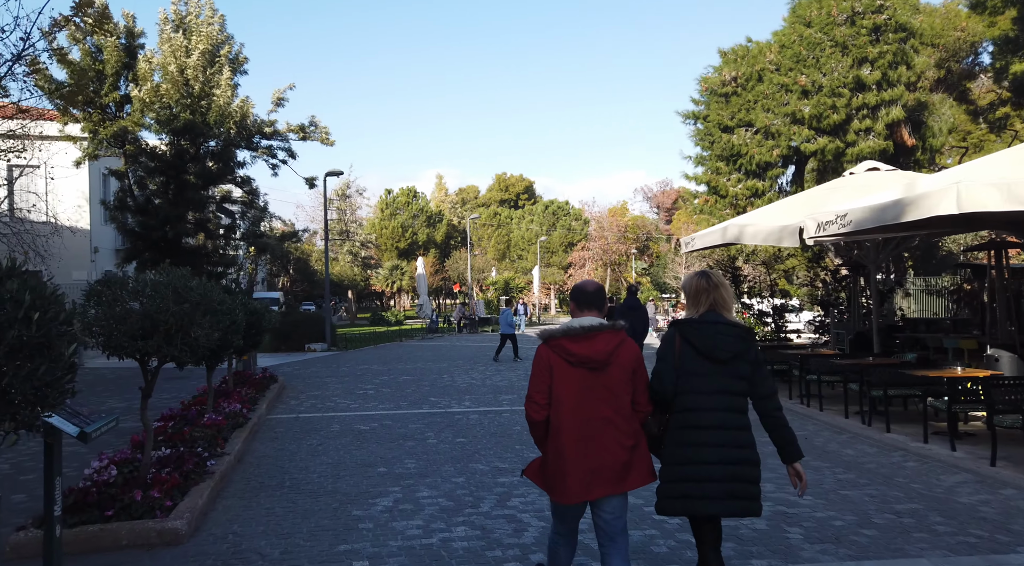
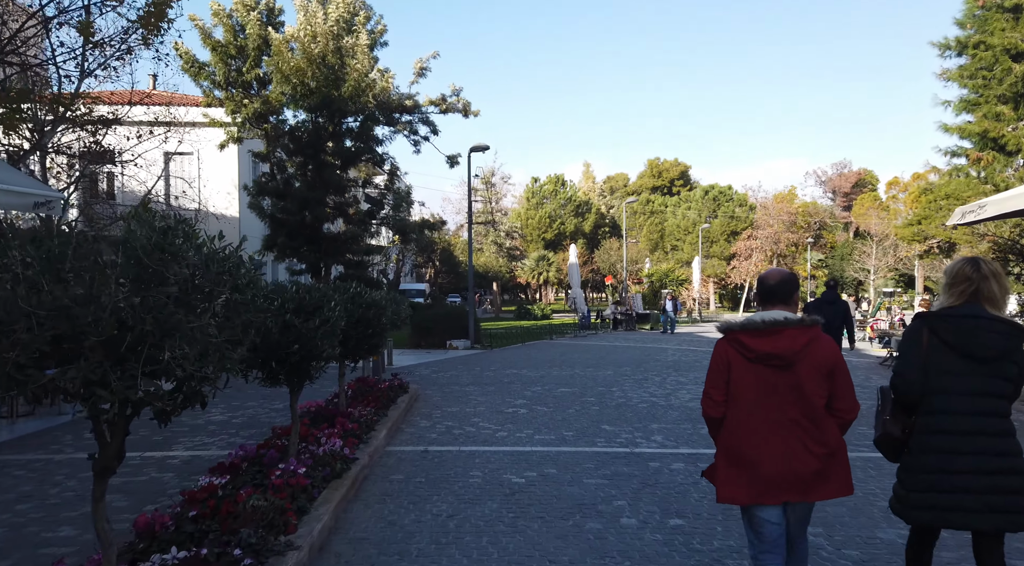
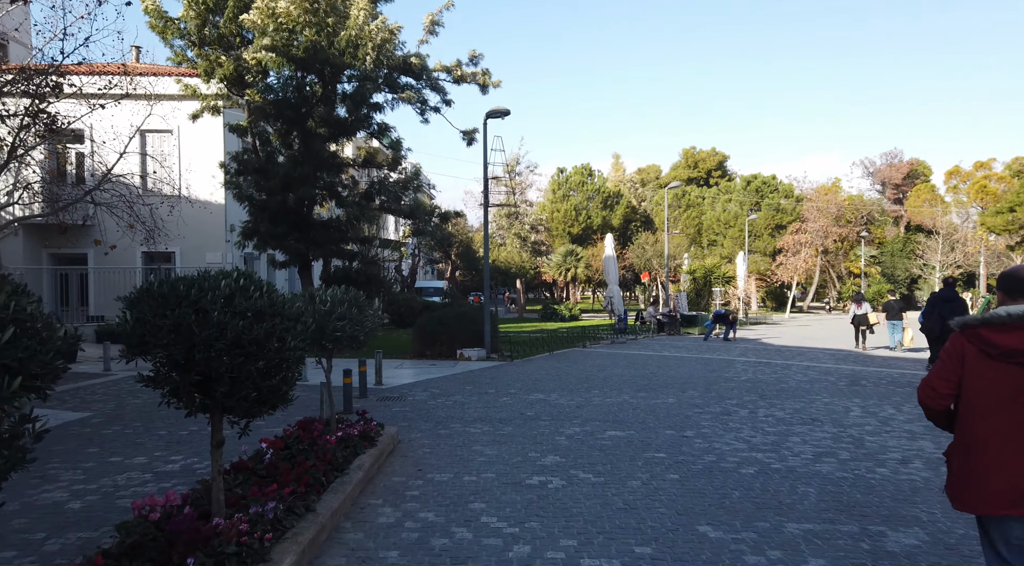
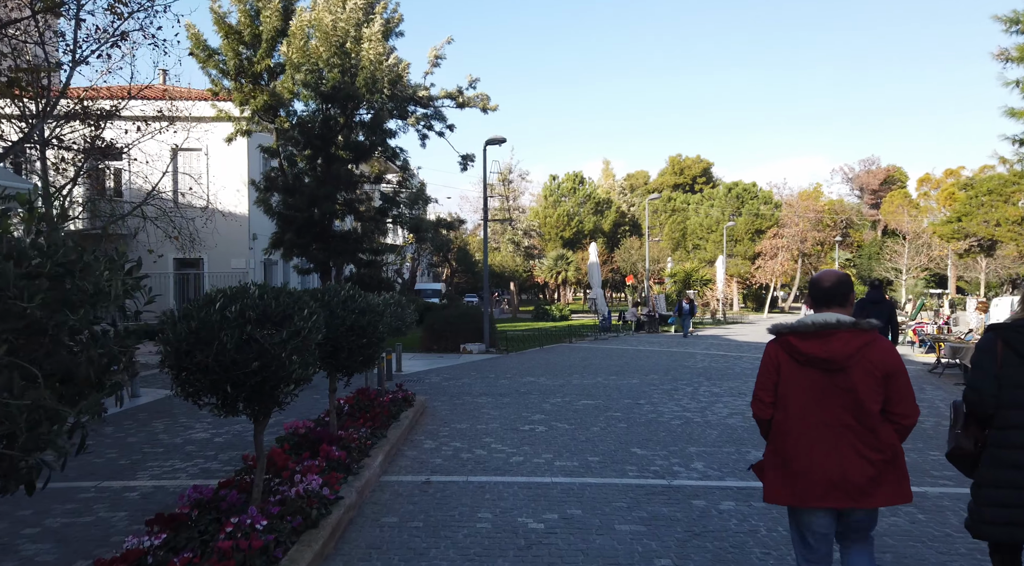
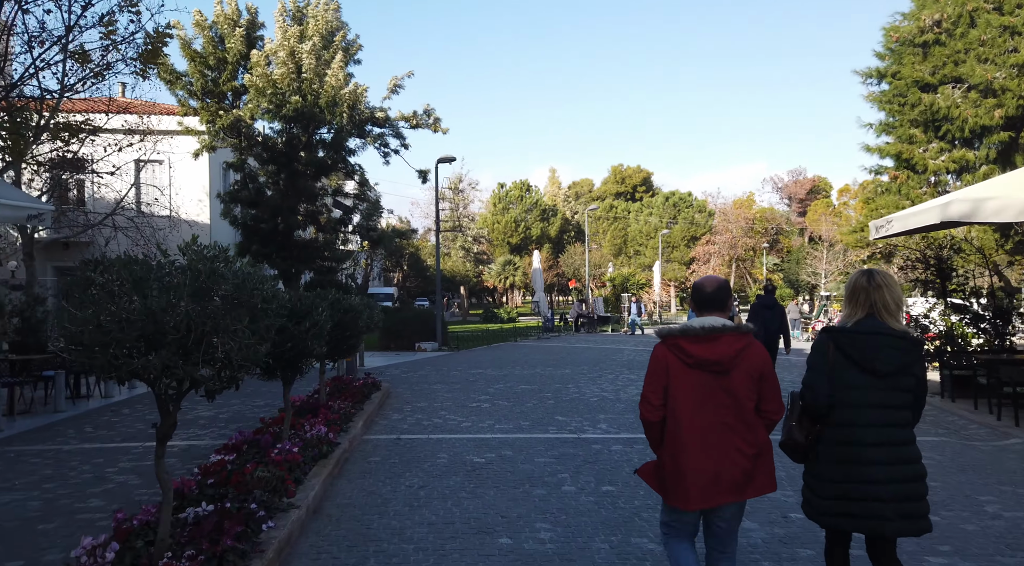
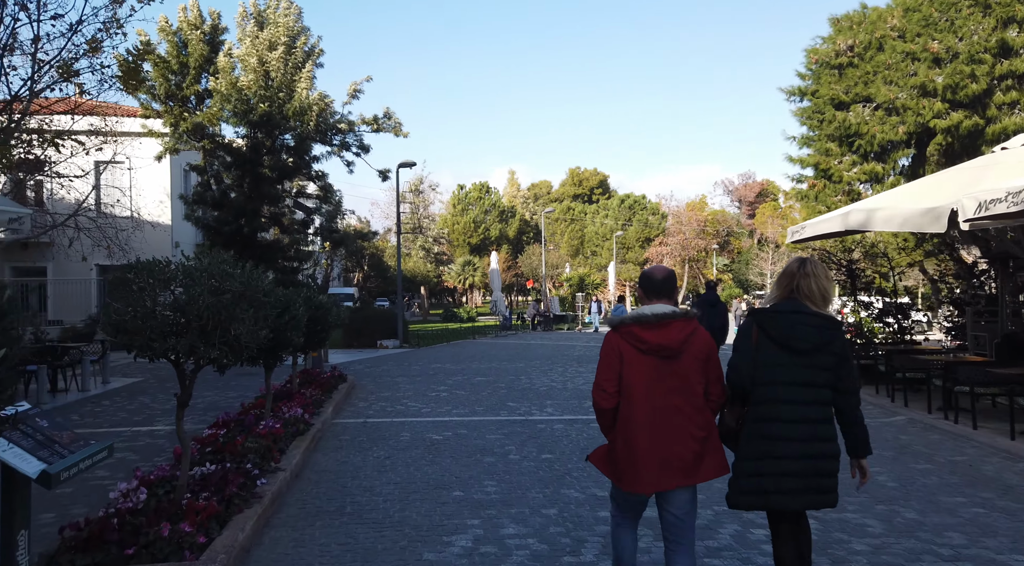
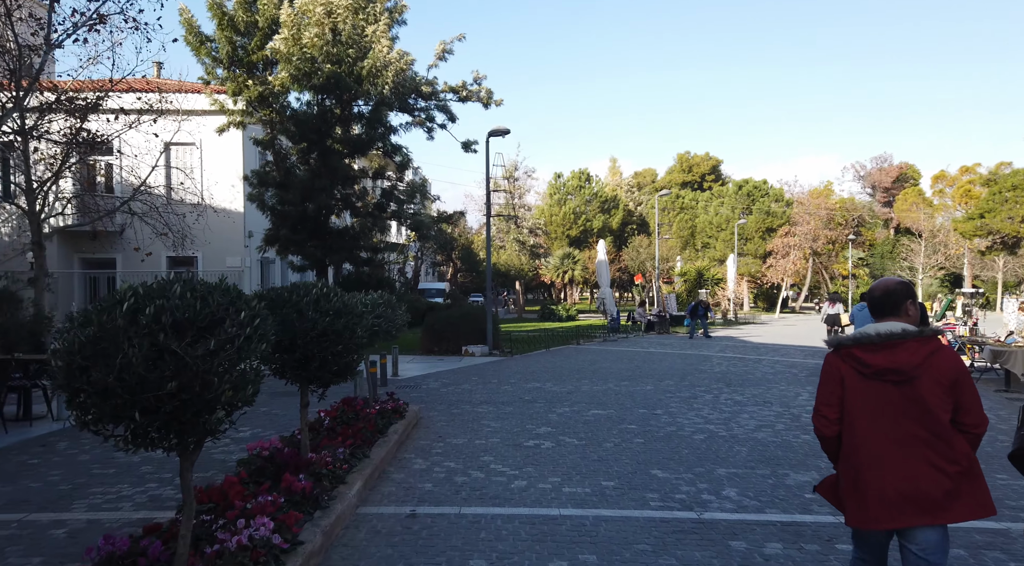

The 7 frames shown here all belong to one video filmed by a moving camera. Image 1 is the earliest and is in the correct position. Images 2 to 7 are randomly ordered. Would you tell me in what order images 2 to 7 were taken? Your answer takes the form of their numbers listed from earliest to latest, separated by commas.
6, 5, 2, 4, 7, 3
